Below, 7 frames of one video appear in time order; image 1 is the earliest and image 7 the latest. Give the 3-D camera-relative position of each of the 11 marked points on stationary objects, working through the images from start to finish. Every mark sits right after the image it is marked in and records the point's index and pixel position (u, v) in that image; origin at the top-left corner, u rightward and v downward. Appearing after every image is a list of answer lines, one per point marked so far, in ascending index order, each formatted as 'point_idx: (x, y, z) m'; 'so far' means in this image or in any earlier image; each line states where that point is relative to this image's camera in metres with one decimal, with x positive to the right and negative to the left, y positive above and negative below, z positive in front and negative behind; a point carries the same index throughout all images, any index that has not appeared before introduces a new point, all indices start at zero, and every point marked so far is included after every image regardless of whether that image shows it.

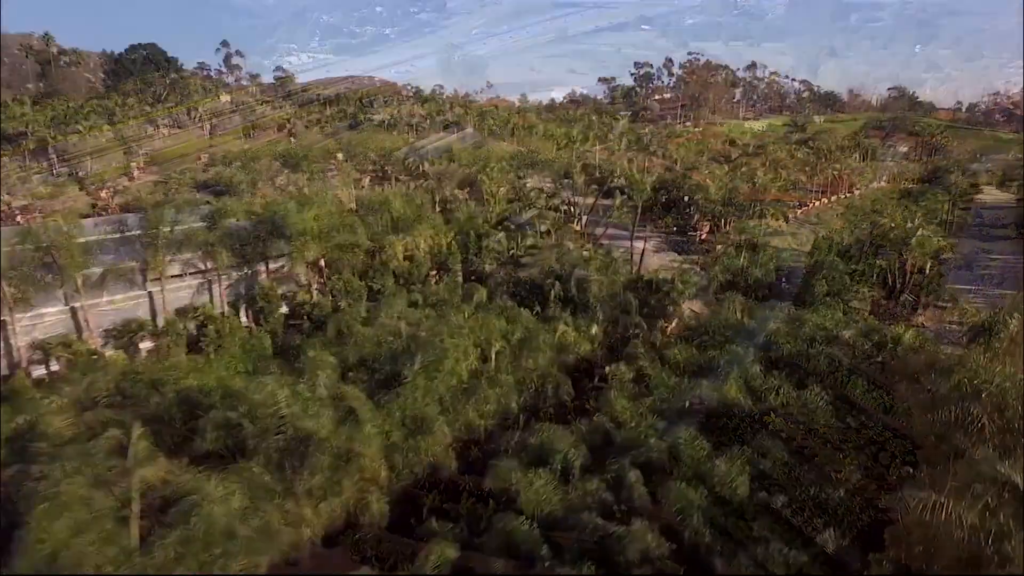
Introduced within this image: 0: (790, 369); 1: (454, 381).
0: (+4.1, -1.3, +9.7) m
1: (-0.8, -1.2, +8.2) m
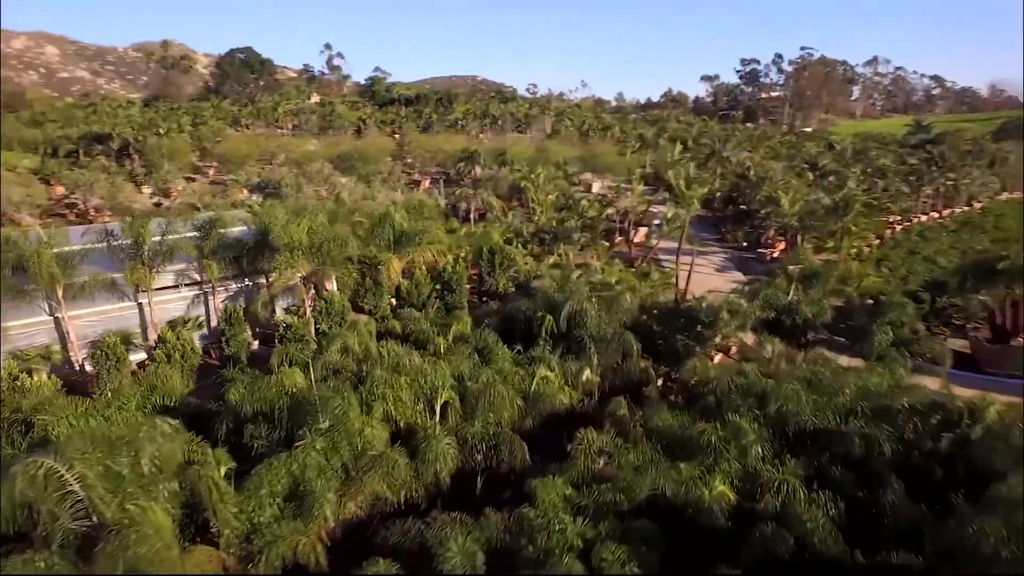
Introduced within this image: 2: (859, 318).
0: (+3.4, -2.0, +7.6) m
1: (-1.7, -1.7, +6.8) m
2: (+6.5, -0.6, +11.6) m
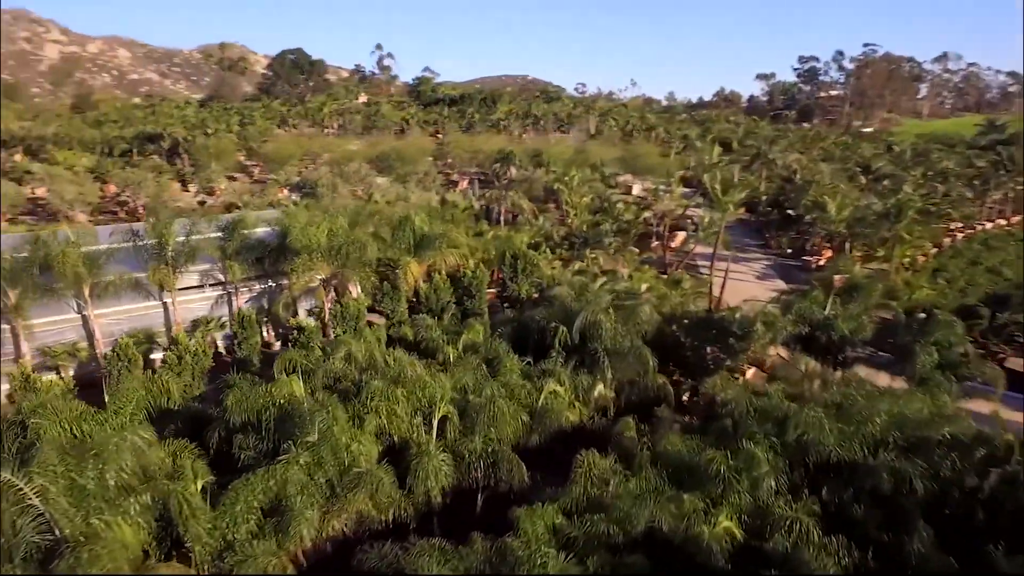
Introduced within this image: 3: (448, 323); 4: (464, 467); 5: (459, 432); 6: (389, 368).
0: (+3.4, -2.2, +7.0) m
1: (-1.7, -1.8, +6.6) m
2: (+6.7, -0.8, +10.7) m
3: (-1.2, -0.6, +11.2) m
4: (-0.6, -2.2, +7.5) m
5: (-0.7, -1.8, +7.8) m
6: (-1.7, -1.1, +8.6) m
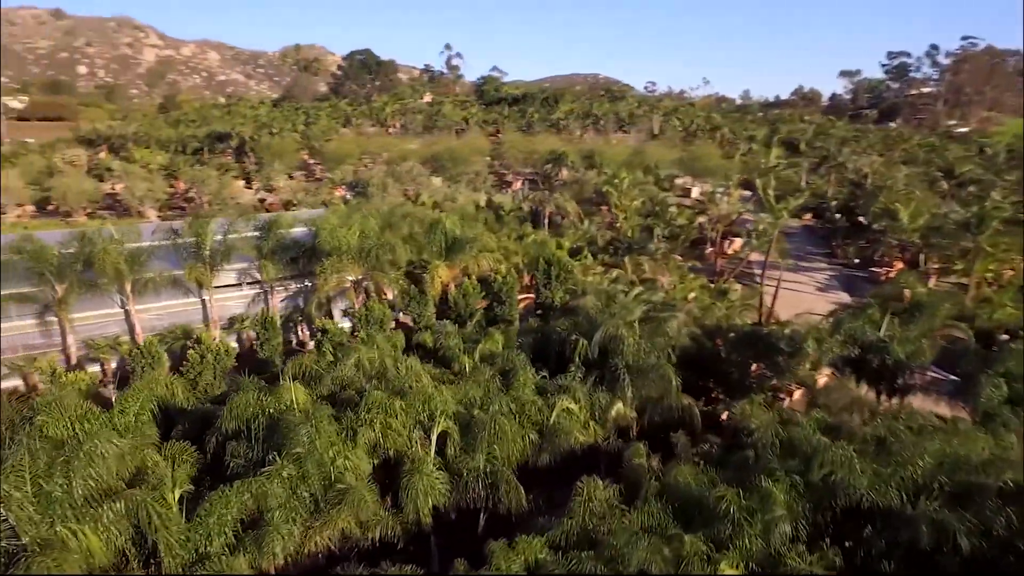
0: (+3.3, -2.4, +6.3) m
1: (-1.8, -1.9, +6.4) m
2: (+7.1, -1.2, +9.6) m
3: (-0.7, -0.7, +10.9) m
4: (-0.6, -2.3, +7.1) m
5: (-0.6, -1.9, +7.4) m
6: (-1.5, -1.2, +8.3) m
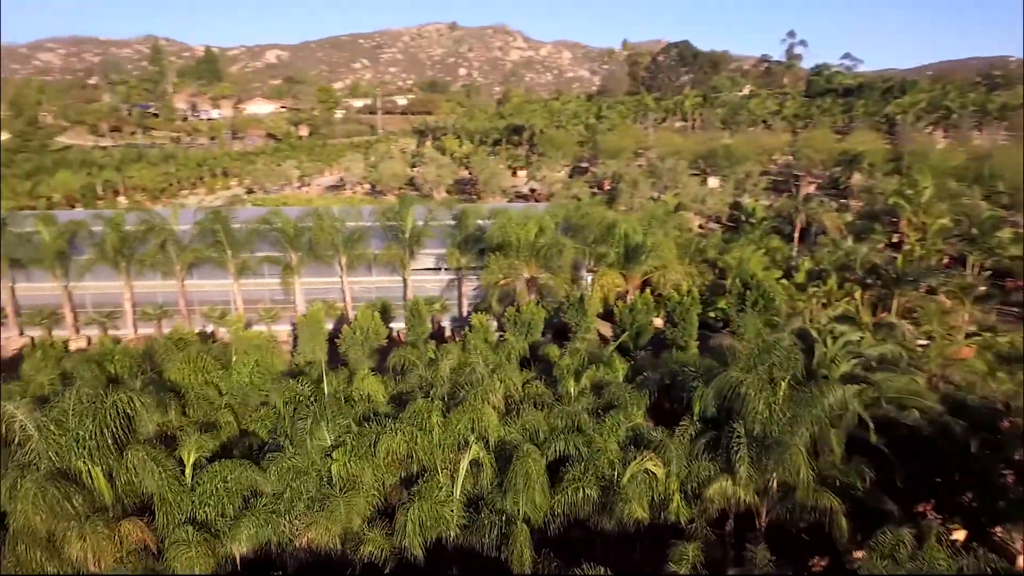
0: (+2.6, -3.1, +3.7) m
1: (-1.8, -1.9, +6.2) m
2: (+7.6, -2.4, +4.8) m
3: (+1.5, -1.0, +9.6) m
4: (-0.4, -2.4, +6.3) m
5: (-0.2, -2.1, +6.6) m
6: (-0.5, -1.2, +7.8) m
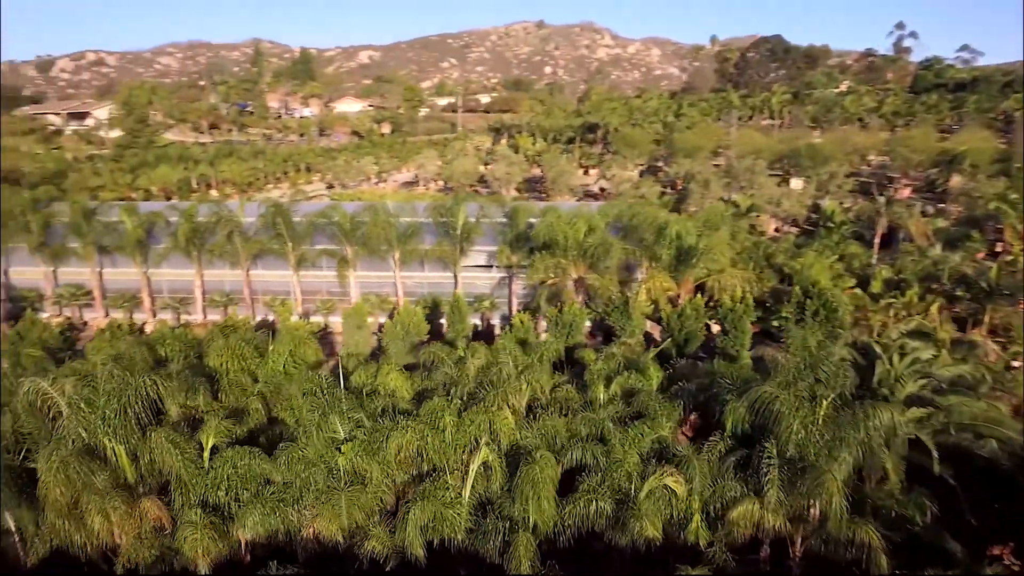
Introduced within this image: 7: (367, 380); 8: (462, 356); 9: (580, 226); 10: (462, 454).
0: (+2.3, -3.2, +3.2) m
1: (-1.7, -1.8, +6.3) m
2: (+7.4, -2.6, +3.7) m
3: (+2.0, -1.0, +9.2) m
4: (-0.3, -2.4, +6.2) m
5: (-0.1, -2.1, +6.4) m
6: (-0.2, -1.2, +7.6) m
7: (-1.9, -1.2, +8.0) m
8: (-0.7, -0.9, +8.6) m
9: (+1.3, +1.1, +11.5) m
10: (-0.5, -1.8, +6.6) m
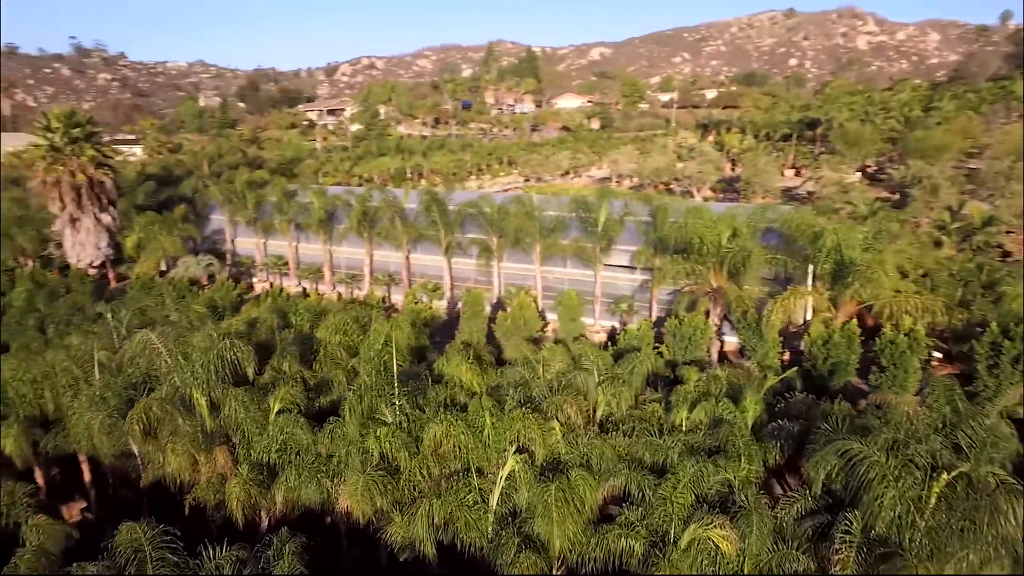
0: (+1.2, -3.3, +2.2) m
1: (-1.4, -1.7, +6.3) m
2: (+6.2, -3.3, +0.9) m
3: (+3.1, -1.2, +7.9) m
4: (-0.2, -2.4, +5.8) m
5: (+0.1, -2.1, +6.0) m
6: (+0.5, -1.2, +7.1) m
7: (-0.9, -1.0, +8.0) m
8: (+0.4, -0.9, +8.2) m
9: (+3.4, +1.0, +10.3) m
10: (-0.2, -1.7, +6.3) m
